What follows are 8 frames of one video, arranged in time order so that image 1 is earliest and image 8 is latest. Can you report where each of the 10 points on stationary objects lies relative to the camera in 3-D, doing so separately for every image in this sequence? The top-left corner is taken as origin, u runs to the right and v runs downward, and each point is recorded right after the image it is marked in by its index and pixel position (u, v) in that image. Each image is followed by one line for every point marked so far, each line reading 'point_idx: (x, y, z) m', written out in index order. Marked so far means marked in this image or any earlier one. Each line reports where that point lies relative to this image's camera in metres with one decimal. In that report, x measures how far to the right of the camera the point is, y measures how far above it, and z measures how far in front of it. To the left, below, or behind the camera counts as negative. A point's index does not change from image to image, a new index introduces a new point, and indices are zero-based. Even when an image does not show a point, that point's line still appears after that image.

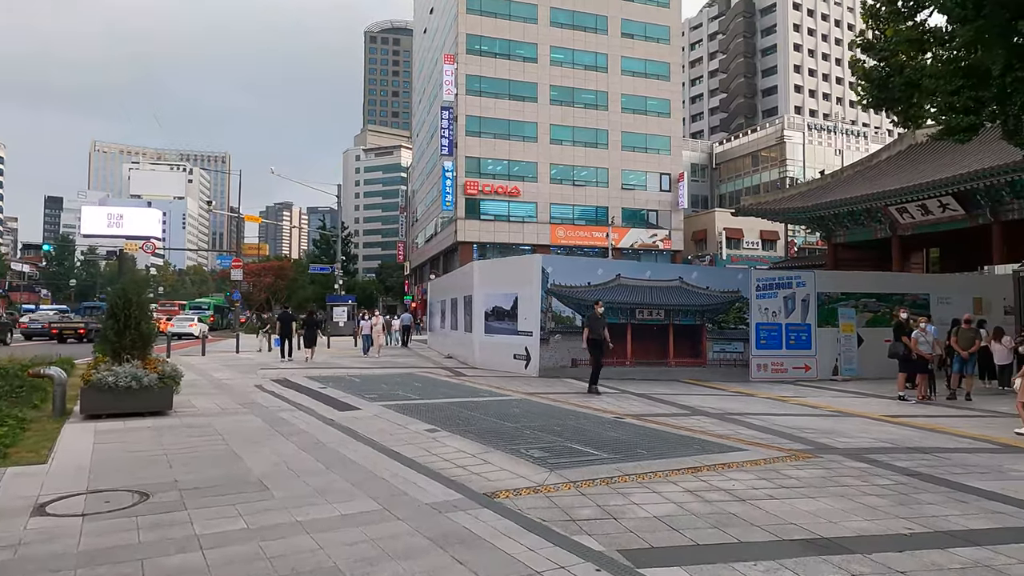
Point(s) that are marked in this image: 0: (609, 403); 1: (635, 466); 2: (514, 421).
0: (+1.7, -2.0, +11.3) m
1: (+1.2, -1.7, +6.5) m
2: (0.0, -1.9, +9.2) m
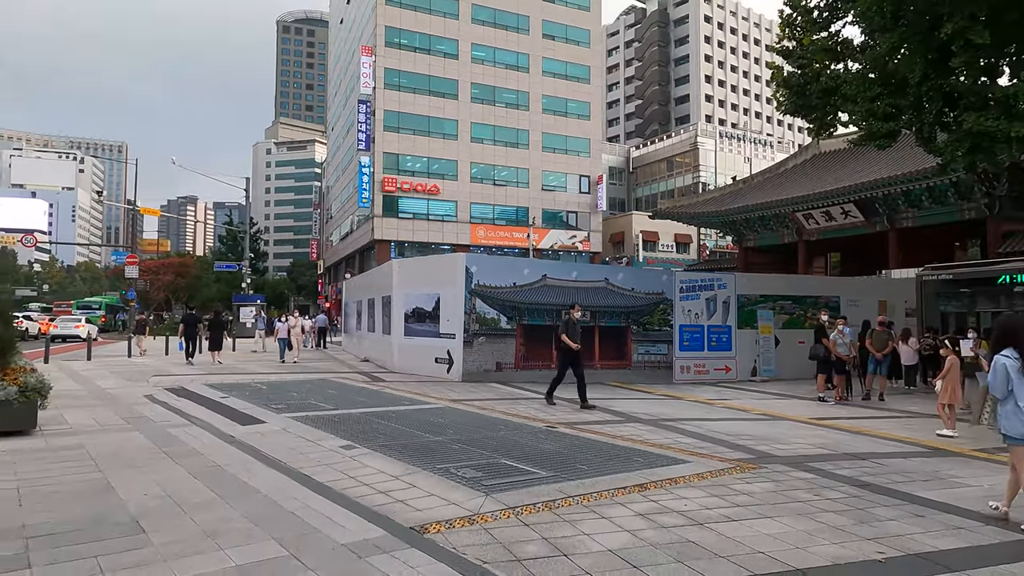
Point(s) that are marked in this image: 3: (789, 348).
0: (+0.4, -2.0, +10.8) m
1: (+0.6, -1.8, +5.9) m
2: (-0.9, -1.9, +8.4) m
3: (+8.0, -1.7, +19.1) m
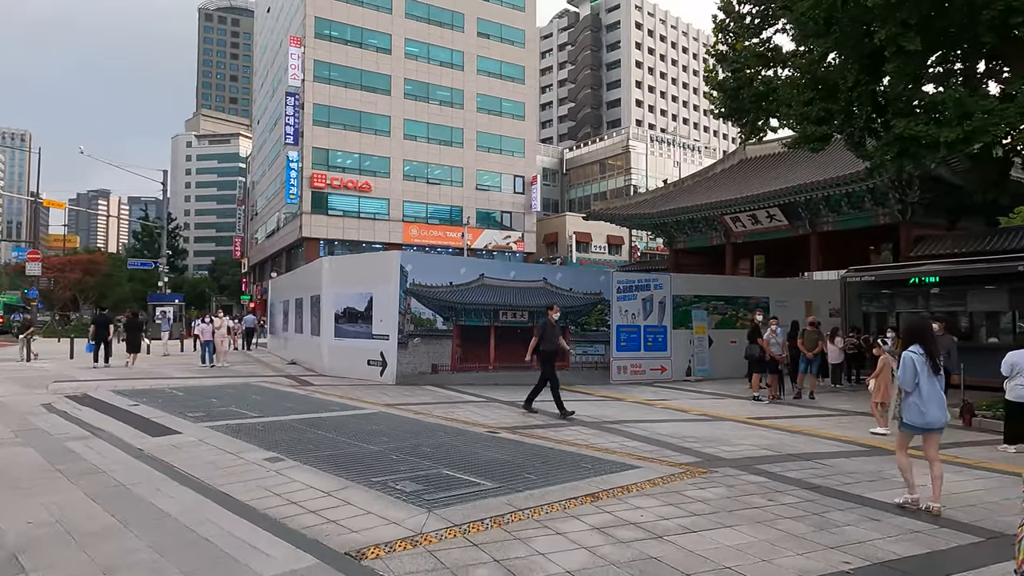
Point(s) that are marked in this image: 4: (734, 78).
0: (-0.5, -2.0, +10.3) m
1: (+0.1, -1.7, +5.5) m
2: (-1.6, -1.8, +7.9) m
3: (+6.1, -1.8, +19.4) m
4: (+6.2, +5.9, +18.6) m
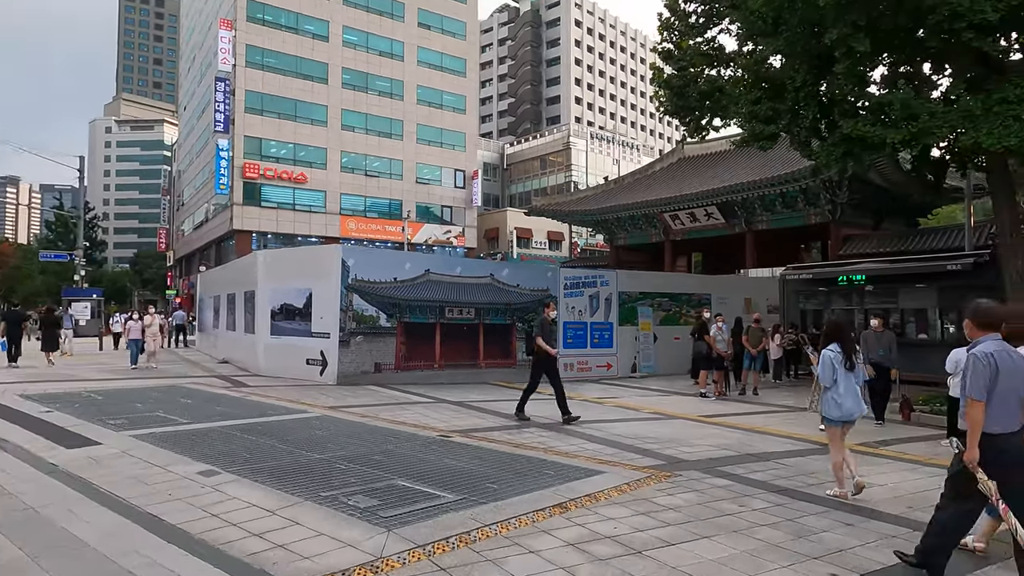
0: (-1.3, -1.9, +9.9) m
1: (-0.1, -1.7, +5.1) m
2: (-2.1, -1.8, +7.3) m
3: (+4.5, -1.7, +19.5) m
4: (+4.7, +6.0, +18.7) m
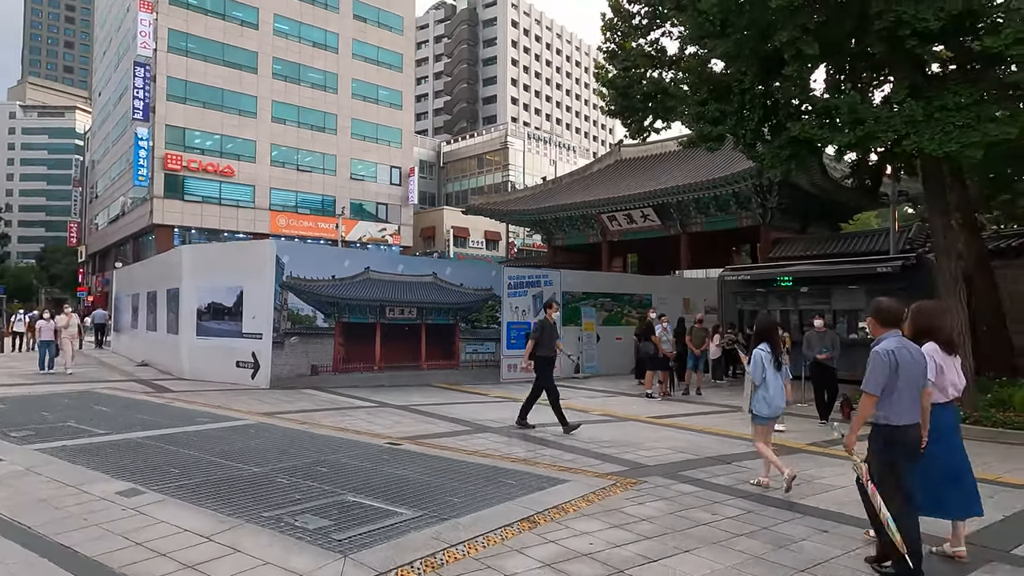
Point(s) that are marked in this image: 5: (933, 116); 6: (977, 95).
0: (-2.0, -1.9, +9.3) m
1: (-0.4, -1.7, +4.7) m
2: (-2.6, -1.8, +6.7) m
3: (+2.8, -1.7, +19.5) m
4: (+3.2, +6.0, +18.7) m
5: (+6.1, +2.5, +9.5) m
6: (+6.6, +2.7, +9.4) m
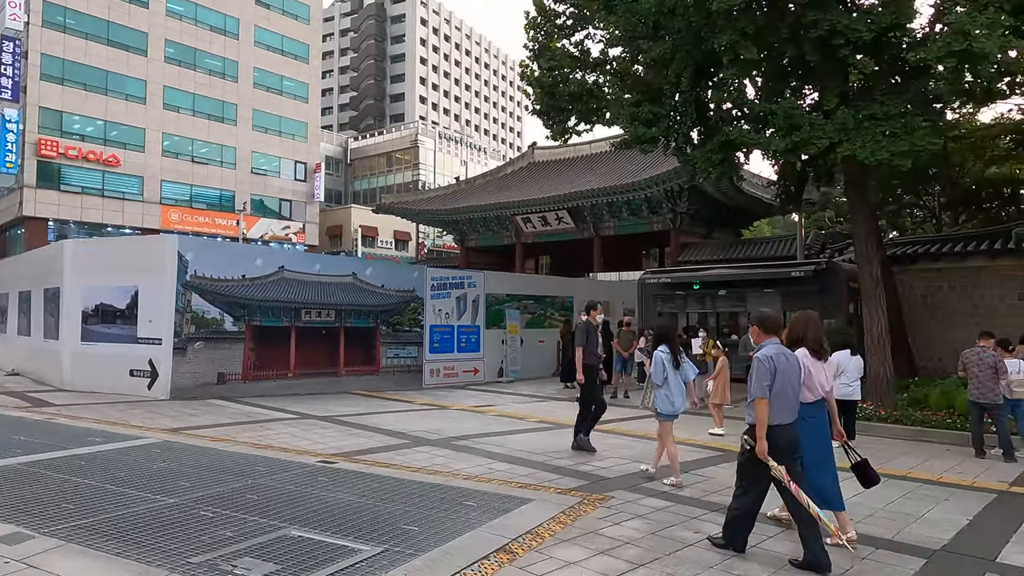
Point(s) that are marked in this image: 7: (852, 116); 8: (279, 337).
0: (-2.7, -1.9, +8.4) m
1: (-0.5, -1.7, +4.1) m
2: (-3.0, -1.8, +5.8) m
3: (+0.6, -1.7, +19.2) m
4: (+1.1, +5.9, +18.5) m
5: (+5.2, +2.4, +9.8) m
6: (+5.8, +2.7, +9.8) m
7: (+5.1, +2.6, +9.8) m
8: (-4.9, -1.0, +13.9) m
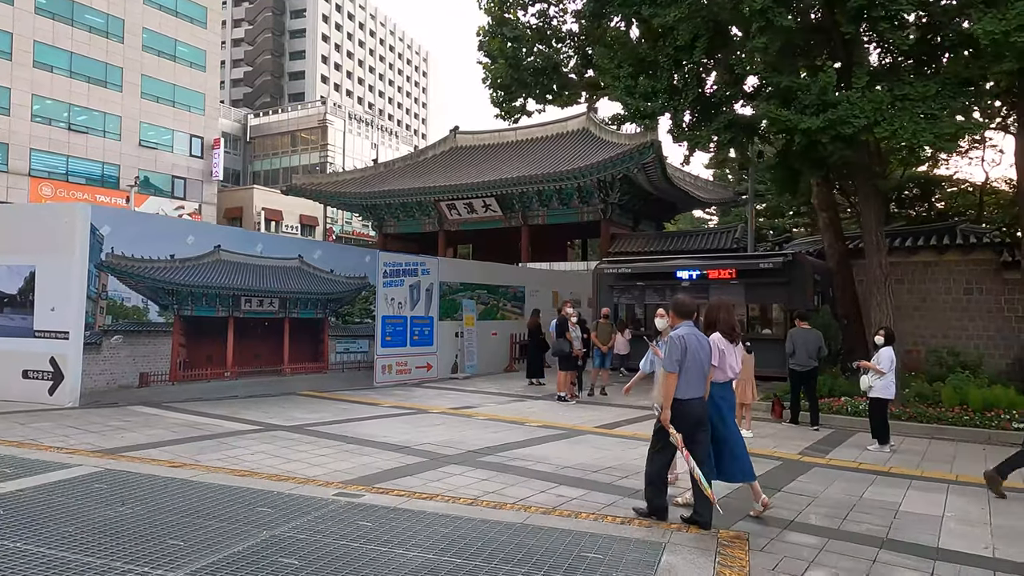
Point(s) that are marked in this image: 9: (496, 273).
0: (-2.3, -1.7, +6.7) m
1: (+0.5, -1.6, +2.7) m
2: (-2.1, -1.6, +4.0) m
3: (-0.7, -1.4, +17.8) m
4: (0.0, +6.2, +17.1) m
5: (+5.4, +2.5, +9.2) m
6: (+5.9, +2.8, +9.3) m
7: (+5.2, +2.7, +9.2) m
8: (-5.3, -0.7, +11.7) m
9: (-0.4, +0.4, +18.0) m
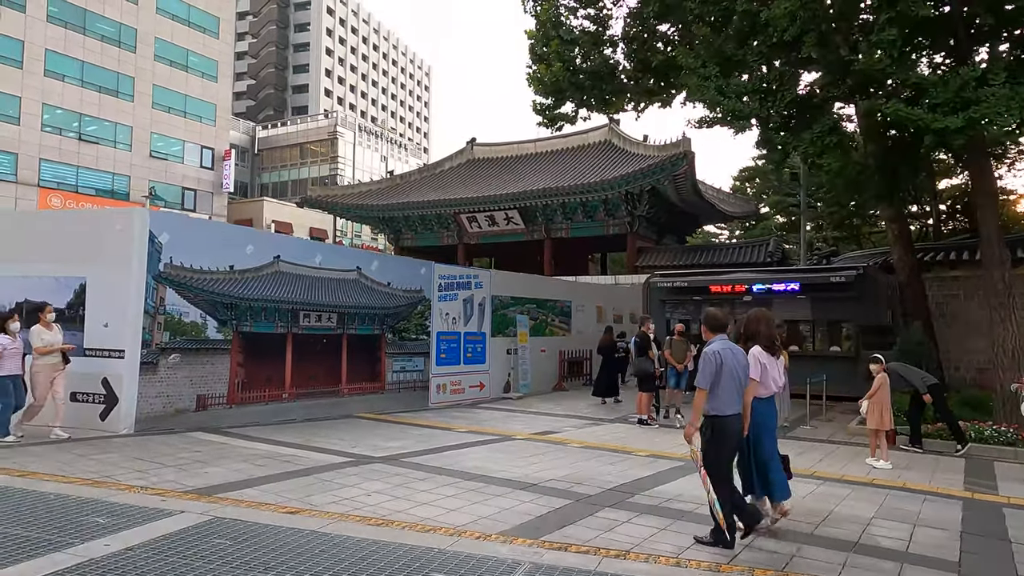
0: (-0.9, -1.8, +5.7) m
1: (+2.0, -1.6, +1.8) m
2: (-0.7, -1.7, +3.1) m
3: (+0.6, -1.8, +16.8) m
4: (+1.3, +5.9, +16.3) m
5: (+6.8, +2.4, +8.4) m
6: (+7.3, +2.6, +8.5) m
7: (+6.6, +2.5, +8.4) m
8: (-3.9, -1.0, +10.8) m
9: (+1.0, 0.0, +17.1) m
